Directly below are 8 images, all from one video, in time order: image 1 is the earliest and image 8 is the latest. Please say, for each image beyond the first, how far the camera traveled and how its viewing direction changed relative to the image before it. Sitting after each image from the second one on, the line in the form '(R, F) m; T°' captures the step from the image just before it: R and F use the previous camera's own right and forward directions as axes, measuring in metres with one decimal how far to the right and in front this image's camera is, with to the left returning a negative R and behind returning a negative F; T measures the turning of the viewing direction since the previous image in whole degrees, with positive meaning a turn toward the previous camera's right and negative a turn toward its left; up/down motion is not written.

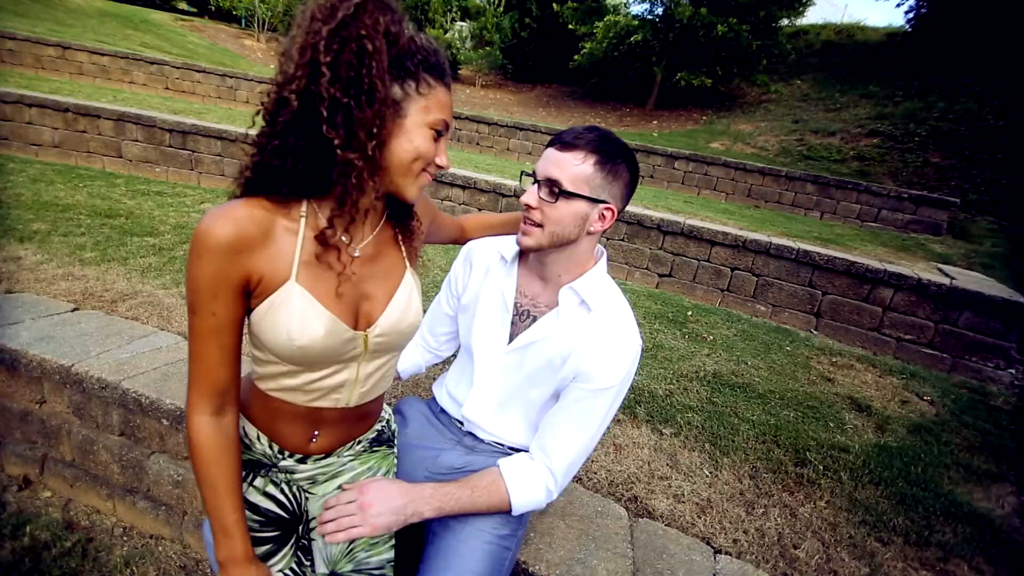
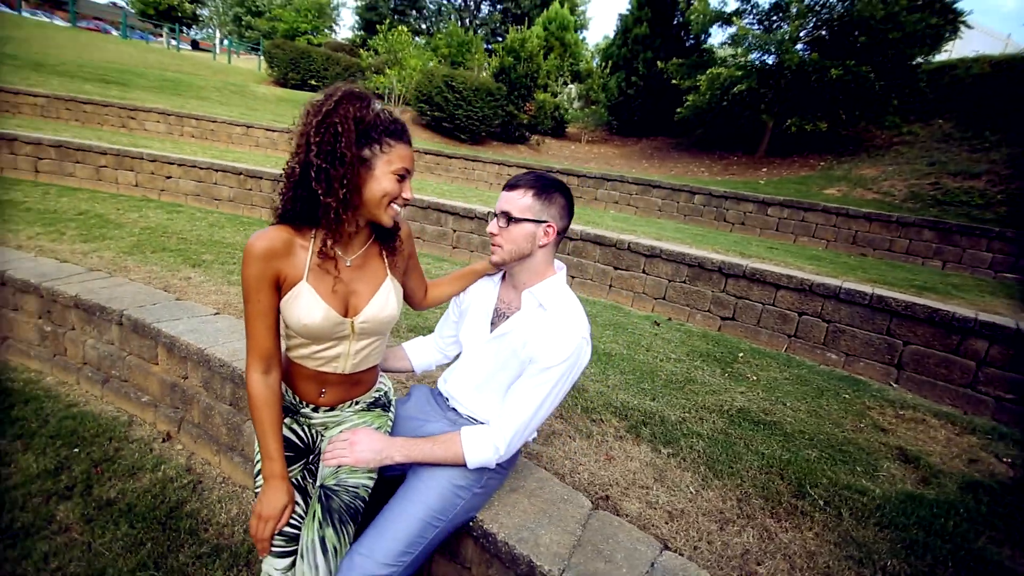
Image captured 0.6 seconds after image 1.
(+0.4, -0.3) m; -13°
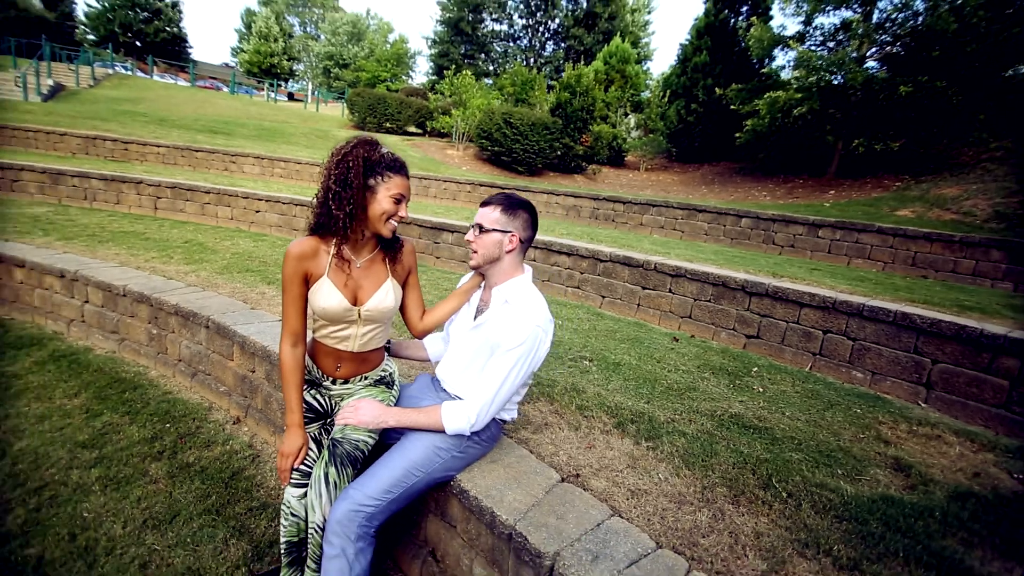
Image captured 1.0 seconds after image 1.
(+0.3, -0.3) m; -8°
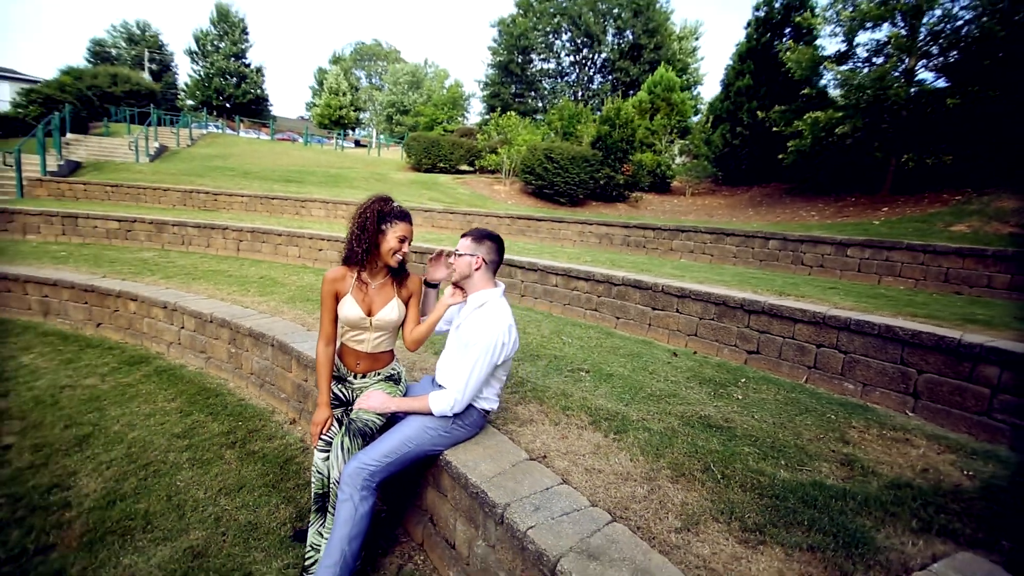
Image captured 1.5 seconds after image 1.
(+0.4, -0.5) m; -7°
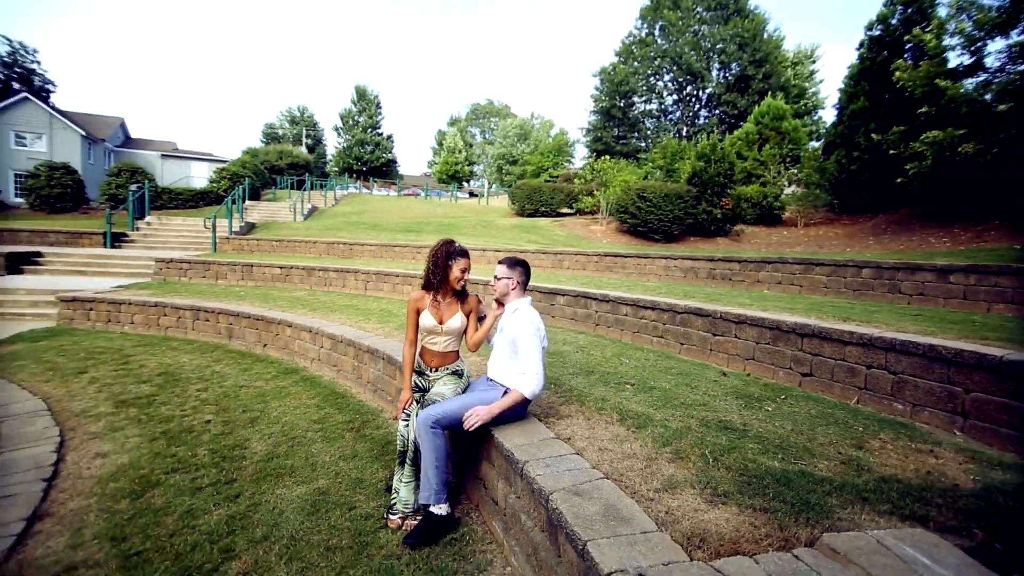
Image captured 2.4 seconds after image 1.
(+0.5, -0.7) m; -13°
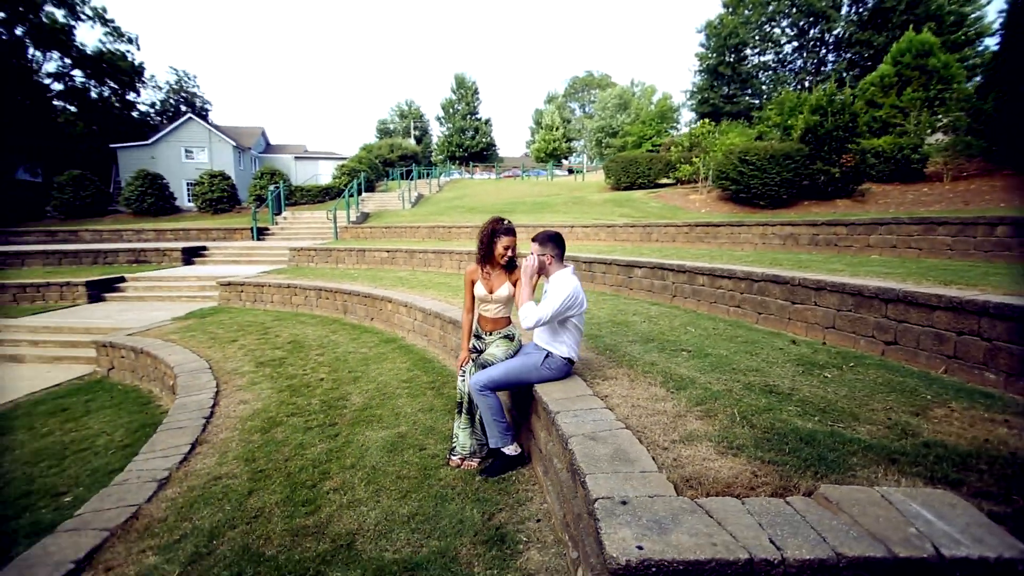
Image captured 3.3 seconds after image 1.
(+0.4, -0.2) m; -13°
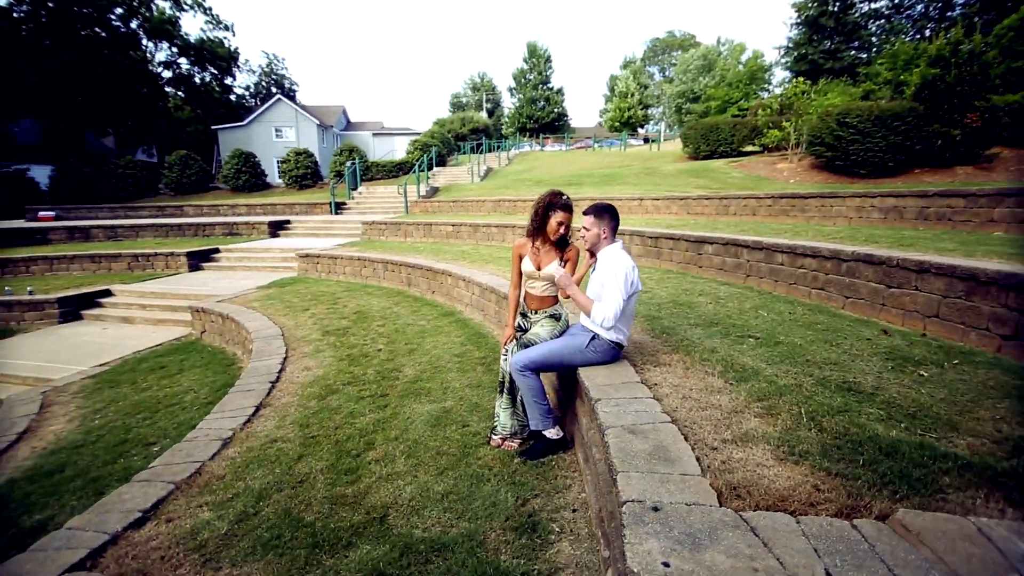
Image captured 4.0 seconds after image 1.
(+0.2, +0.2) m; -8°
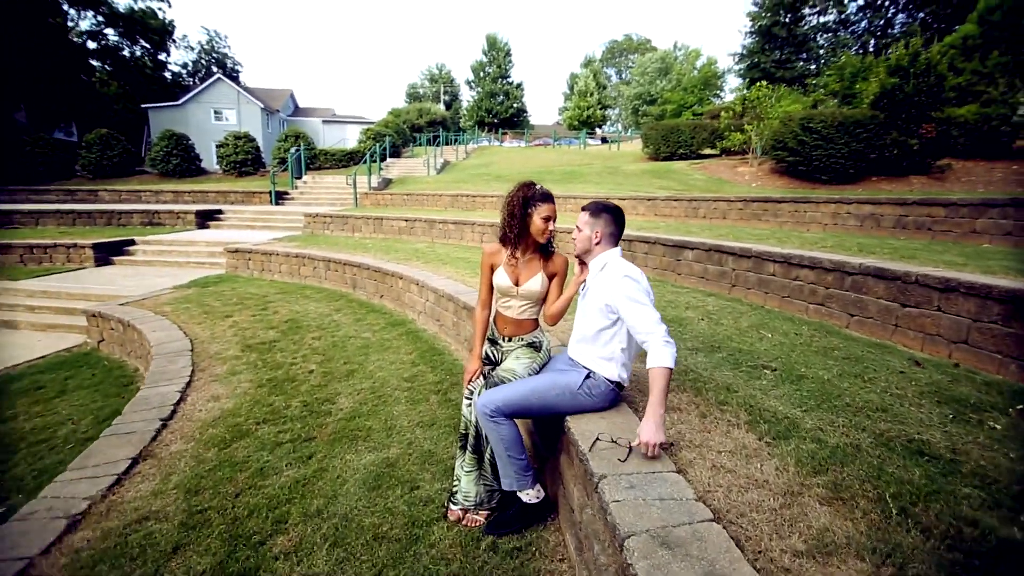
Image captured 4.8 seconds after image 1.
(-0.1, +0.8) m; +5°
